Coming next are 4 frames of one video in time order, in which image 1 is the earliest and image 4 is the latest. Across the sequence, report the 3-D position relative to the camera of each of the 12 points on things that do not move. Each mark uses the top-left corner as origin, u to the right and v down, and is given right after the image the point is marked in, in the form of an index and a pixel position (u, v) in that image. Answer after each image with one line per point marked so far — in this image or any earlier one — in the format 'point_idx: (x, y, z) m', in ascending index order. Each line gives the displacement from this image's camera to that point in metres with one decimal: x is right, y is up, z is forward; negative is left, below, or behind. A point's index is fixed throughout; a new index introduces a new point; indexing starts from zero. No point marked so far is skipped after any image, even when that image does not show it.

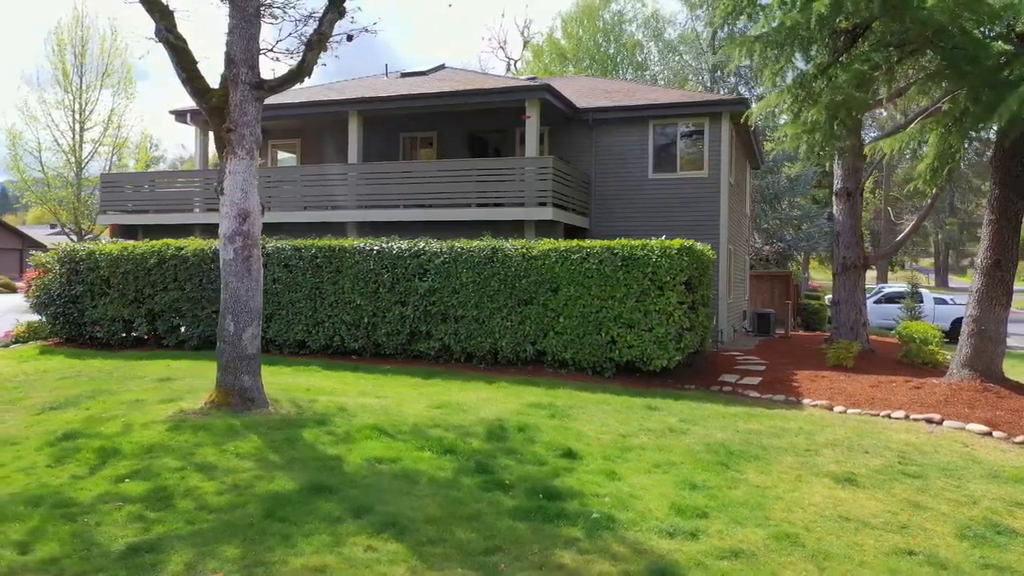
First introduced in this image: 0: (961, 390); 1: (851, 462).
0: (+5.7, -1.3, +9.7) m
1: (+3.1, -1.6, +6.9) m
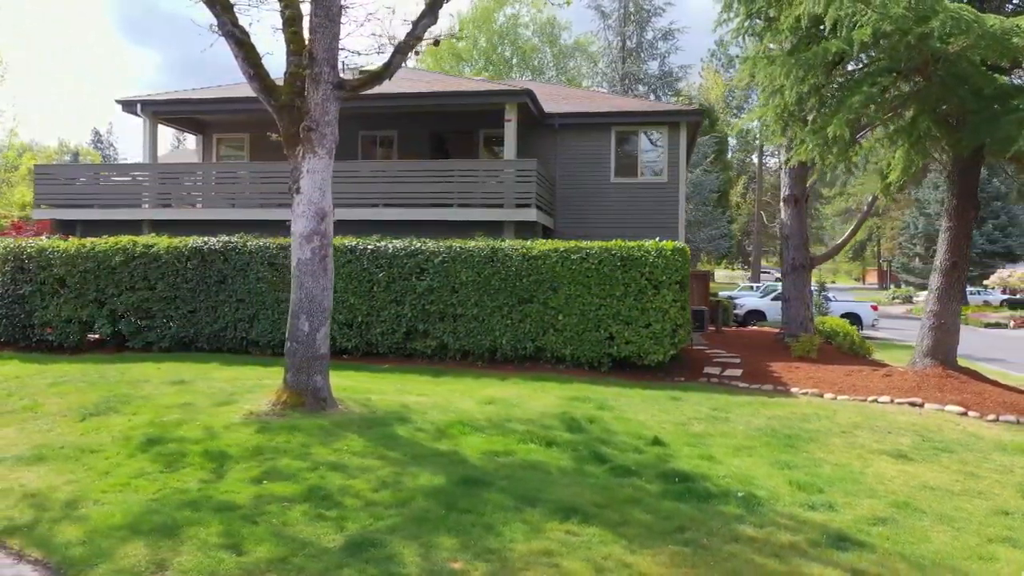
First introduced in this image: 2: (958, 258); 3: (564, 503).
0: (+5.9, -1.3, +11.0) m
1: (+3.8, -1.6, +7.8) m
2: (+6.5, +0.4, +11.3) m
3: (+0.4, -1.5, +5.3) m
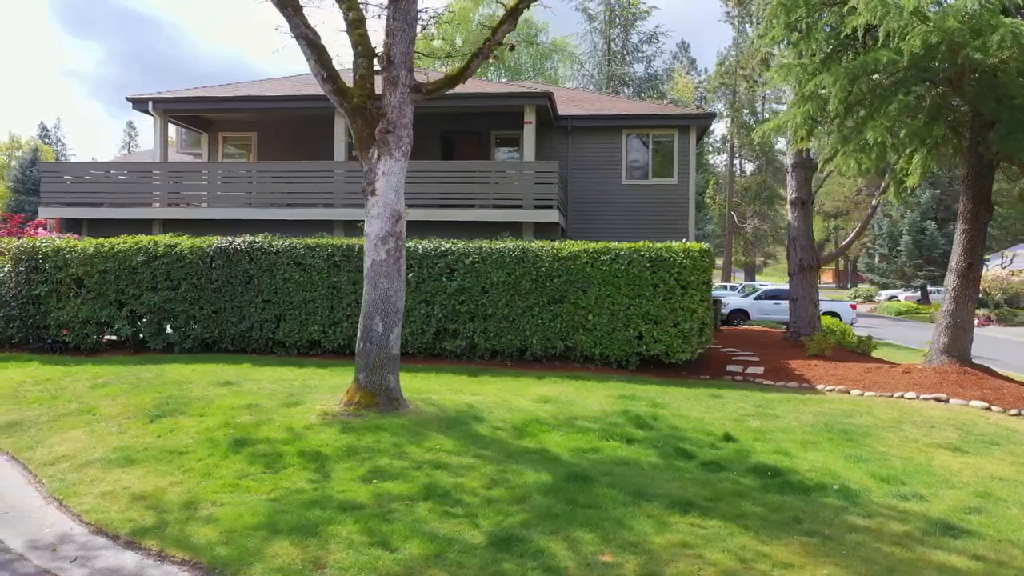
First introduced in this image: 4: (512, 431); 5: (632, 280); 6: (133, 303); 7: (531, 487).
0: (+6.5, -1.3, +11.4) m
1: (+4.5, -1.6, +8.1) m
2: (+7.0, +0.4, +11.7) m
3: (+1.2, -1.5, +5.4) m
4: (0.0, -1.3, +7.1) m
5: (+1.9, +0.1, +12.0) m
6: (-6.3, -0.2, +12.8) m
7: (+0.1, -1.4, +5.6) m
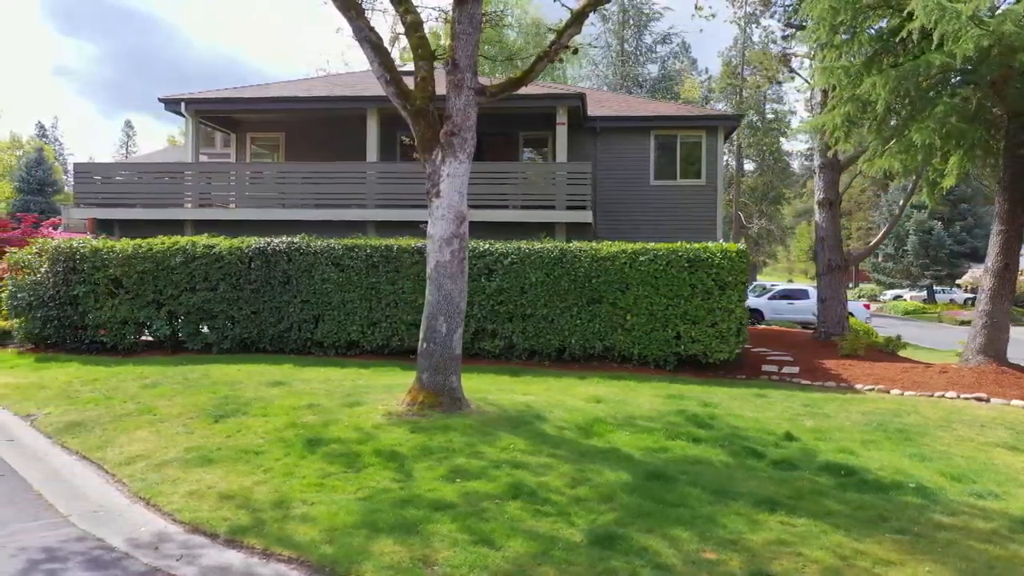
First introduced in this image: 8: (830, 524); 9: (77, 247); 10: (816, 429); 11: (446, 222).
0: (+7.1, -1.3, +11.5) m
1: (+5.1, -1.6, +8.2) m
2: (+7.7, +0.4, +11.8) m
3: (+1.8, -1.5, +5.5) m
4: (+0.6, -1.3, +7.2) m
5: (+2.5, +0.1, +12.1) m
6: (-5.7, -0.3, +12.9) m
7: (+0.7, -1.4, +5.6) m
8: (+2.1, -1.6, +5.1) m
9: (-7.4, +0.7, +13.1) m
10: (+3.1, -1.5, +7.9) m
11: (-0.6, +0.6, +7.4) m
